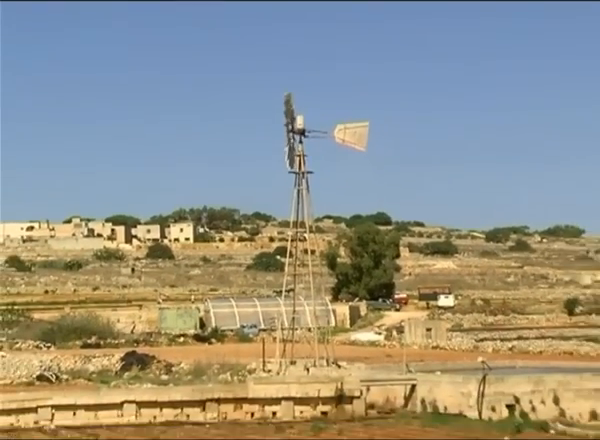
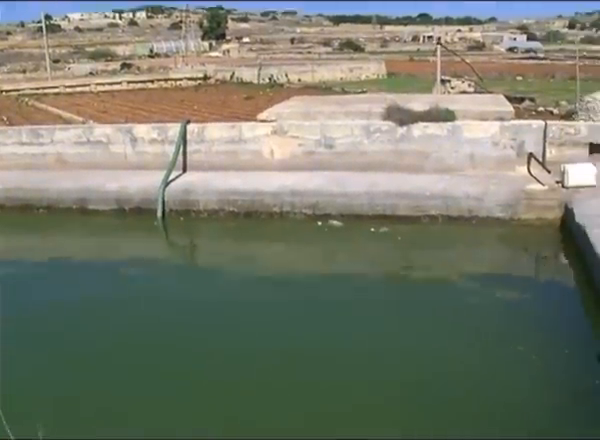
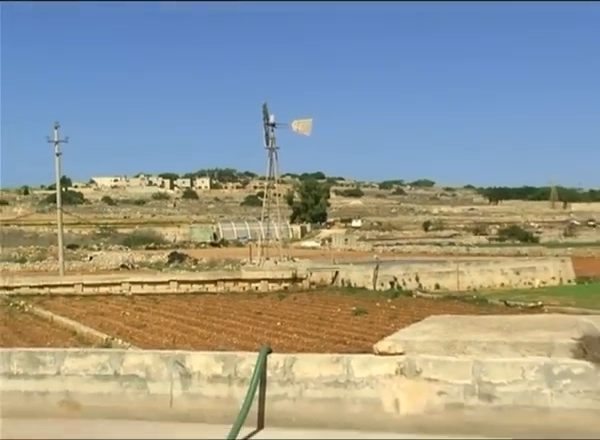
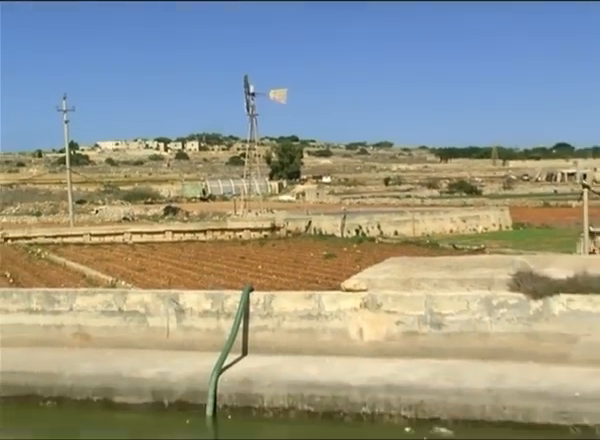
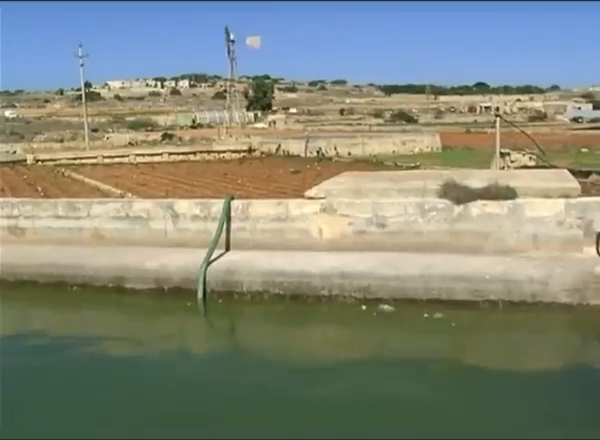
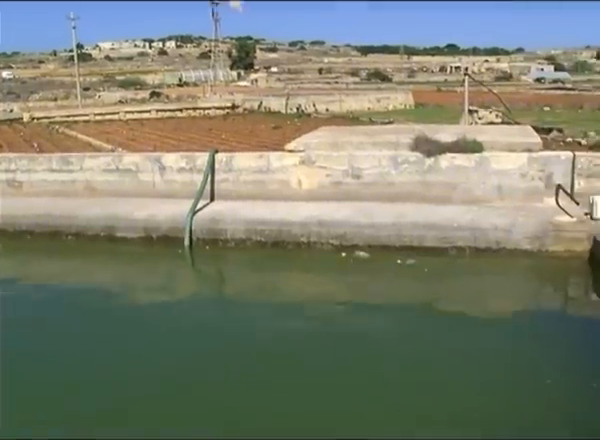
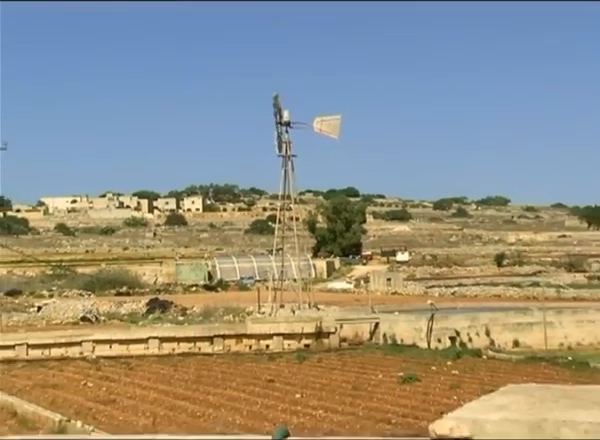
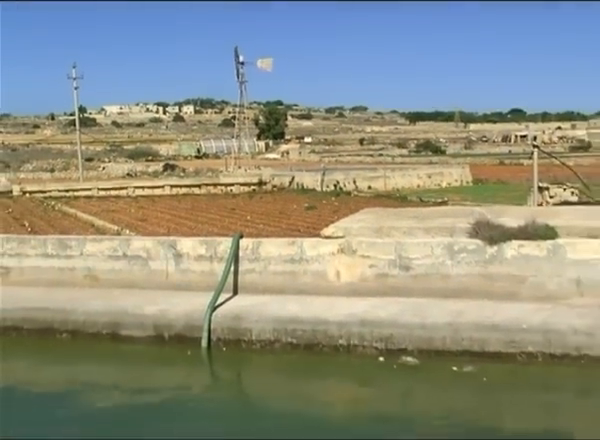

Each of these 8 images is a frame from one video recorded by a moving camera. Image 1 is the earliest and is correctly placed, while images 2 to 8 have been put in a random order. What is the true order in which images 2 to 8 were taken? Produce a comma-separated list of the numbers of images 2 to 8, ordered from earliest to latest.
7, 3, 4, 8, 5, 6, 2
